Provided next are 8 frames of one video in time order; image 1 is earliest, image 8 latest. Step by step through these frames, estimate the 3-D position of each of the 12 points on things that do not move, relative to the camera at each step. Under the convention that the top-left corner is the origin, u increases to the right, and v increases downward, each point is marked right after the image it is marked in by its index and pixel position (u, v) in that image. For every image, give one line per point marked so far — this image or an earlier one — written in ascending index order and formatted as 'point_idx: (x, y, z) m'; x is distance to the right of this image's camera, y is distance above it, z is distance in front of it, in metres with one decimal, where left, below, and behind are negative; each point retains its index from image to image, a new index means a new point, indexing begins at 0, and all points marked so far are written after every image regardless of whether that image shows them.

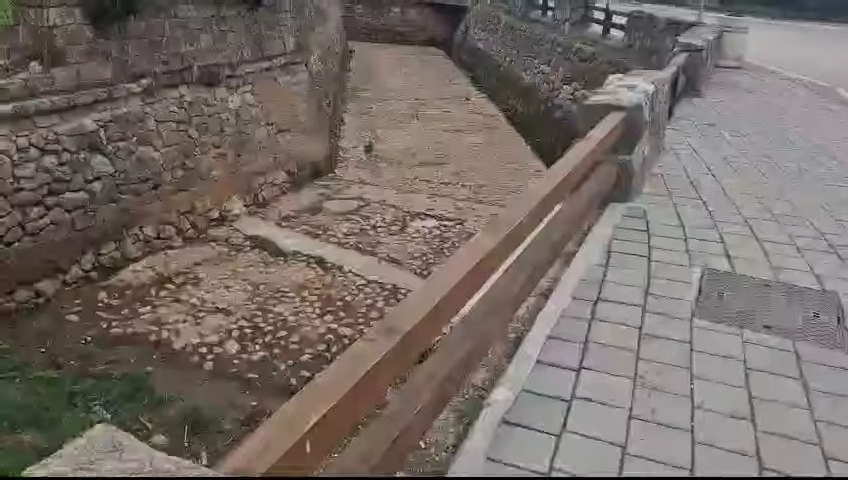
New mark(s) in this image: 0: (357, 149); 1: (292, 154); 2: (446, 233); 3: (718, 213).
0: (-1.2, +1.6, +12.0) m
1: (-1.9, +1.2, +9.9) m
2: (+0.3, +0.1, +8.4) m
3: (+1.7, +0.1, +3.9) m
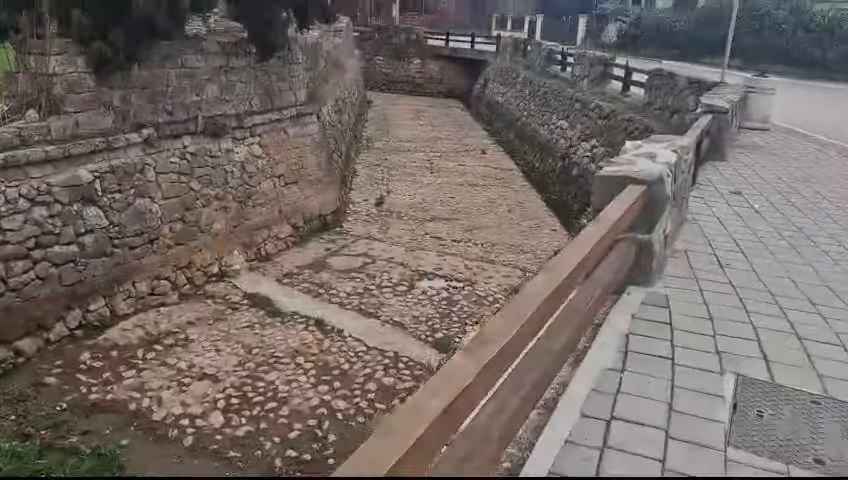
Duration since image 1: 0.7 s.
0: (-1.0, +0.6, +11.7) m
1: (-1.8, +0.5, +9.7) m
2: (+0.3, -0.7, +8.0) m
3: (+1.6, -0.3, +3.4) m
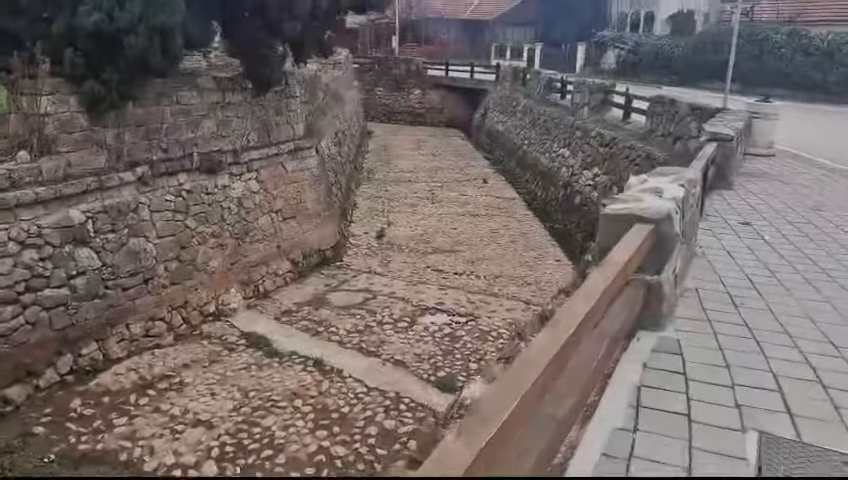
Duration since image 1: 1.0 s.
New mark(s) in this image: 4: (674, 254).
0: (-0.9, +0.1, +11.5) m
1: (-1.7, 0.0, +9.5) m
2: (+0.4, -1.0, +7.8) m
3: (+1.6, -0.5, +3.2) m
4: (+1.2, -0.1, +3.2) m
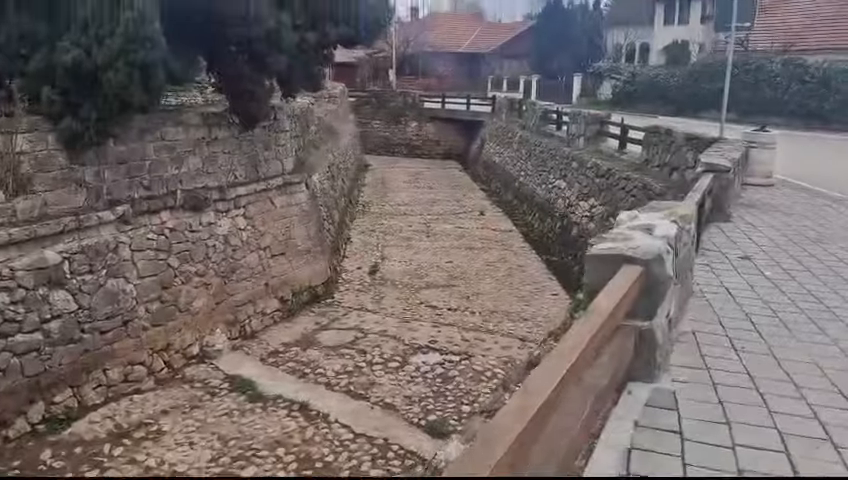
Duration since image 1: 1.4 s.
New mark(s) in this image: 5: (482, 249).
0: (-1.0, -0.5, +11.3) m
1: (-1.8, -0.5, +9.3) m
2: (+0.3, -1.4, +7.5) m
3: (+1.5, -0.7, +2.9) m
4: (+1.0, -0.2, +3.0) m
5: (+1.1, -0.2, +12.8) m
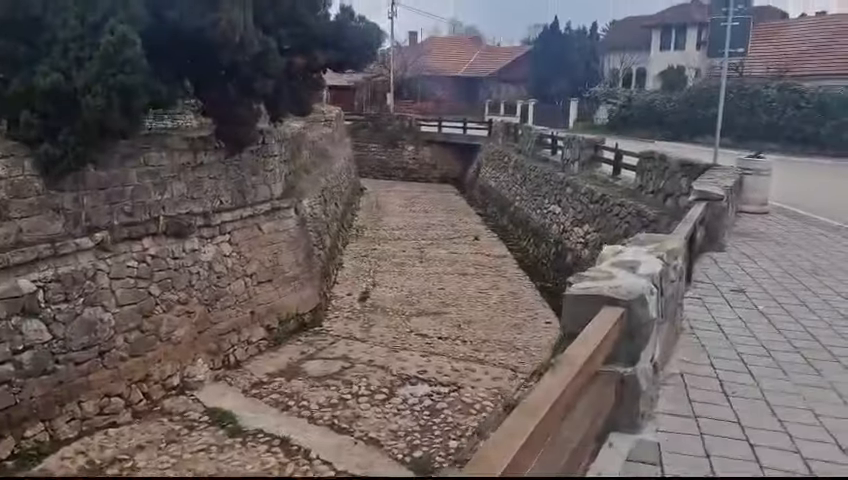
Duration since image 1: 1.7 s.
0: (-1.2, -0.9, +11.1) m
1: (-2.0, -0.9, +9.1) m
2: (+0.1, -1.7, +7.3) m
3: (+1.4, -0.8, +2.7) m
4: (+0.9, -0.4, +2.8) m
5: (+0.9, -0.7, +12.6) m
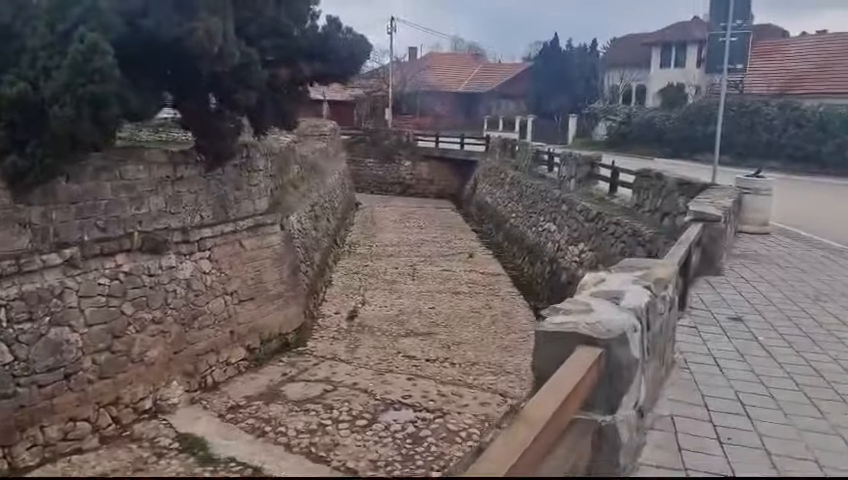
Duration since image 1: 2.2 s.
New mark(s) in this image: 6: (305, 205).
0: (-1.3, -1.2, +10.7) m
1: (-2.1, -1.1, +8.7) m
2: (0.0, -1.9, +7.0) m
3: (+1.2, -0.9, +2.4) m
4: (+0.8, -0.5, +2.5) m
5: (+0.8, -1.0, +12.3) m
6: (-2.1, +0.6, +12.1) m
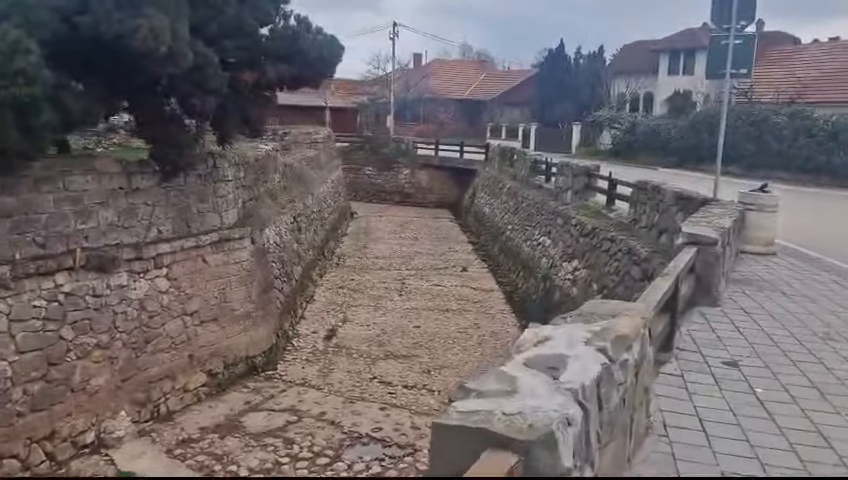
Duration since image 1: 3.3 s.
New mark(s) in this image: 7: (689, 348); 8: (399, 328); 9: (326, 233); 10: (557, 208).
0: (-1.6, -1.4, +10.1) m
1: (-2.4, -1.3, +8.1) m
2: (-0.3, -2.1, +6.3) m
3: (+0.9, -1.1, +1.8) m
4: (+0.4, -0.7, +1.8) m
5: (+0.5, -1.2, +11.6) m
6: (-2.3, +0.4, +11.5) m
7: (+1.6, -0.6, +4.2) m
8: (-0.4, -1.4, +10.6) m
9: (-2.2, +0.2, +15.7) m
10: (+2.4, +0.6, +12.5) m
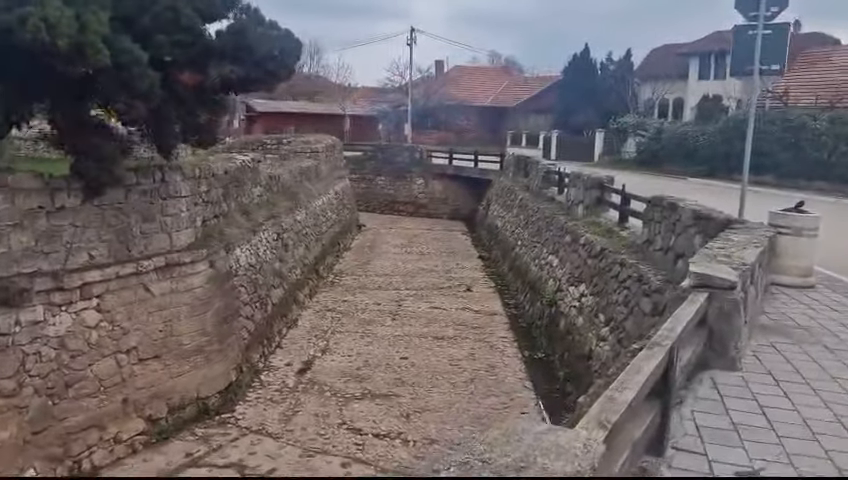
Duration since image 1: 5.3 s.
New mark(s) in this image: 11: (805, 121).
0: (-1.8, -1.7, +9.0) m
1: (-2.7, -1.6, +7.1) m
2: (-0.7, -2.4, +5.2) m
3: (+0.3, -1.3, +0.6) m
4: (-0.2, -0.9, +0.7) m
5: (+0.4, -1.5, +10.5) m
6: (-2.4, +0.1, +10.5) m
7: (+1.2, -0.9, +3.0) m
8: (-0.6, -1.7, +9.5) m
9: (-2.2, -0.2, +14.7) m
10: (+2.3, +0.3, +11.3) m
11: (+10.8, +3.4, +19.5) m
